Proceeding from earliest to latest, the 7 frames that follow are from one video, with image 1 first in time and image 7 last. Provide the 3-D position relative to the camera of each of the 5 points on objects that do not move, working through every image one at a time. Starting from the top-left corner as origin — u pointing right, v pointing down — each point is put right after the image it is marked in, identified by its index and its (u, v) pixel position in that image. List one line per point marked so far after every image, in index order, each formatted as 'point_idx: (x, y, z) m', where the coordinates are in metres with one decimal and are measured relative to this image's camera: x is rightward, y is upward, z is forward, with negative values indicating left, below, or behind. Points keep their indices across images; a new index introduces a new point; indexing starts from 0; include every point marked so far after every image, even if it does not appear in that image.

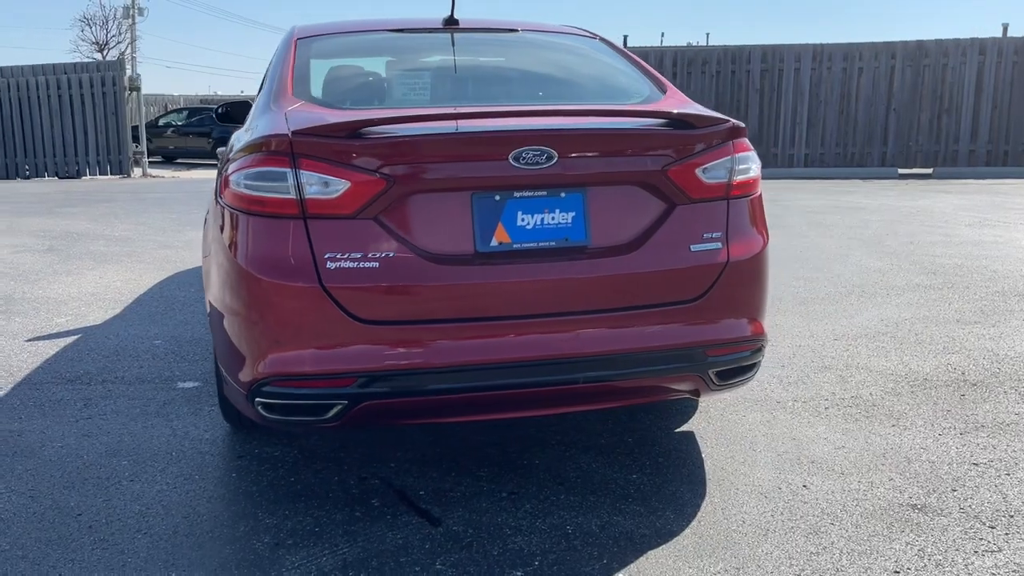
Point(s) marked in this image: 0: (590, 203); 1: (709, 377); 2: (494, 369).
0: (+0.2, +0.3, +2.6) m
1: (+0.6, -0.3, +2.8) m
2: (-0.1, -0.2, +2.6) m
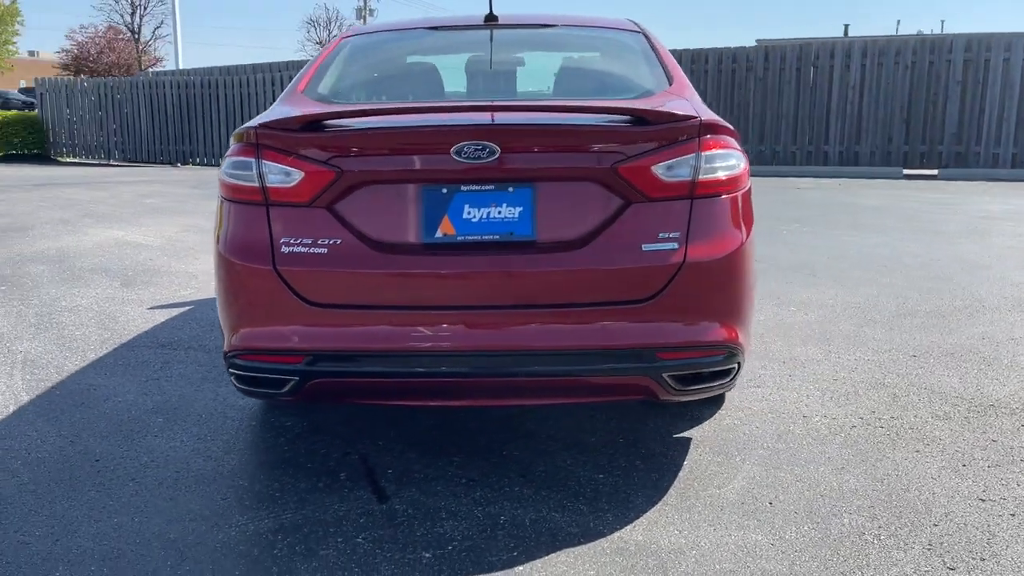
0: (+0.1, +0.3, +2.7) m
1: (+0.5, -0.3, +2.7) m
2: (-0.2, -0.2, +2.6) m
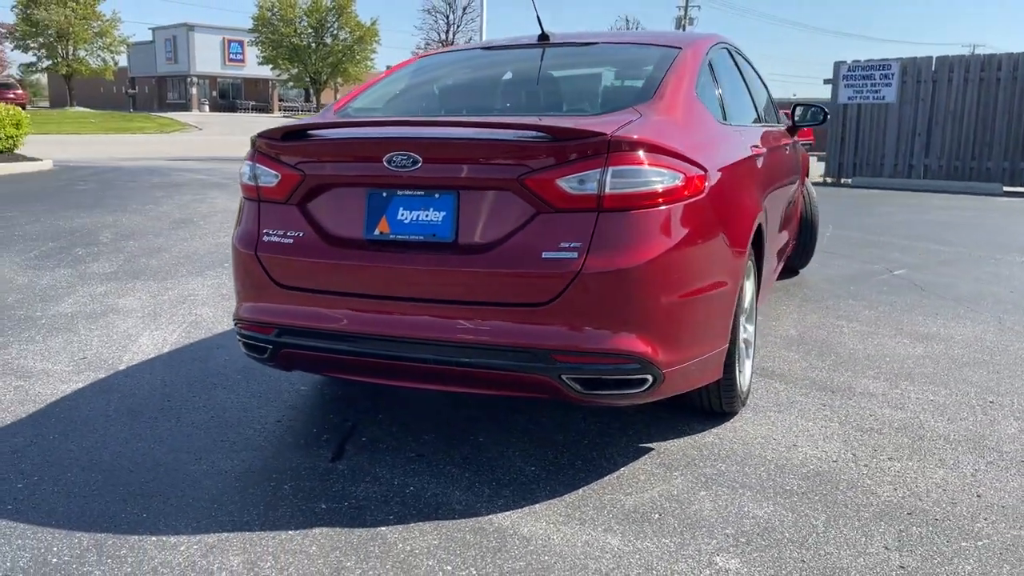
0: (-0.2, +0.3, +2.9) m
1: (+0.2, -0.3, +2.9) m
2: (-0.5, -0.2, +3.0) m
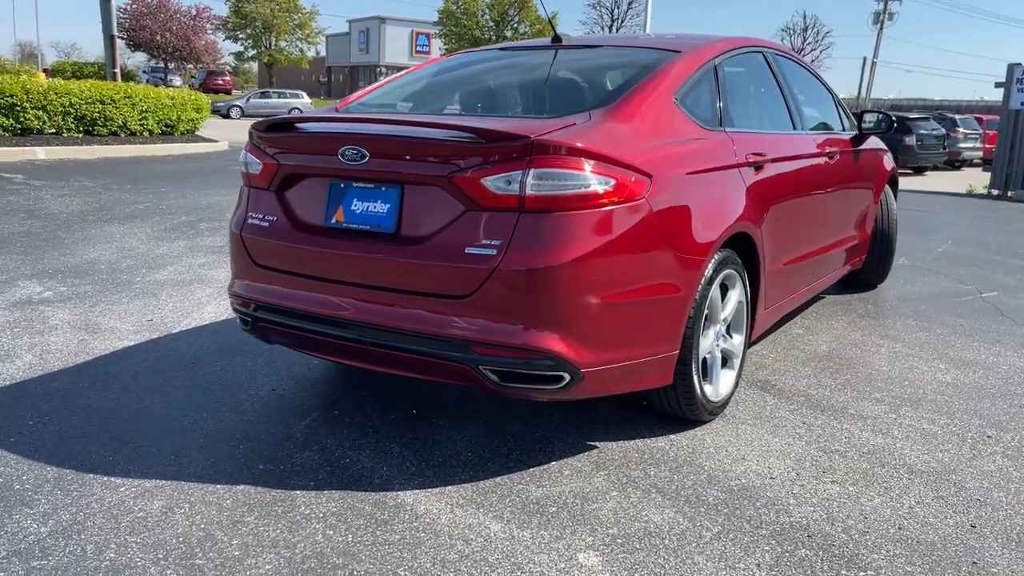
0: (-0.4, +0.3, +3.1) m
1: (-0.1, -0.3, +3.0) m
2: (-0.7, -0.1, +3.3) m
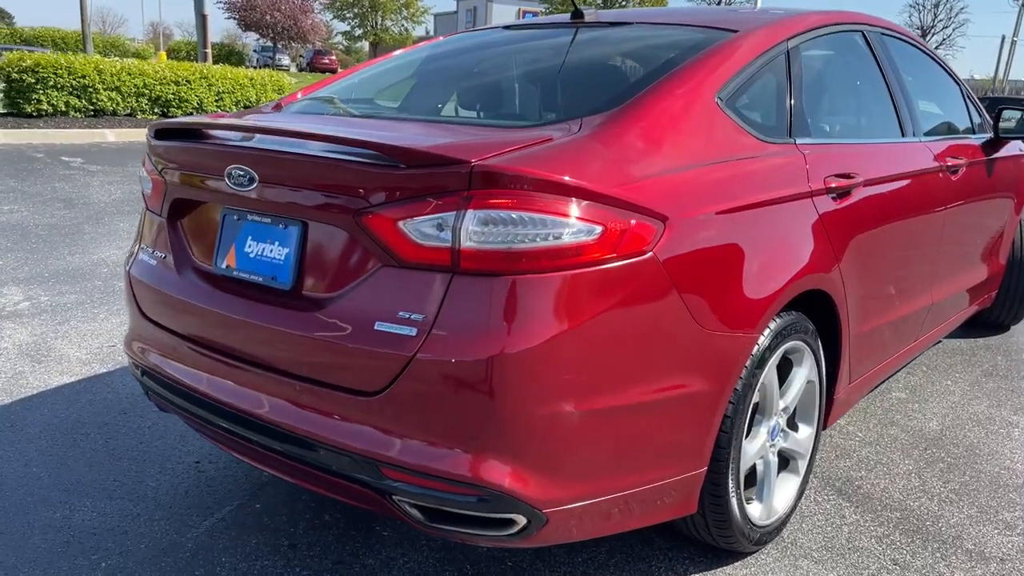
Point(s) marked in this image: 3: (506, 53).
0: (-0.5, +0.1, +2.2) m
1: (-0.3, -0.5, +2.0) m
2: (-0.8, -0.3, +2.4) m
3: (0.0, +0.9, +3.5) m
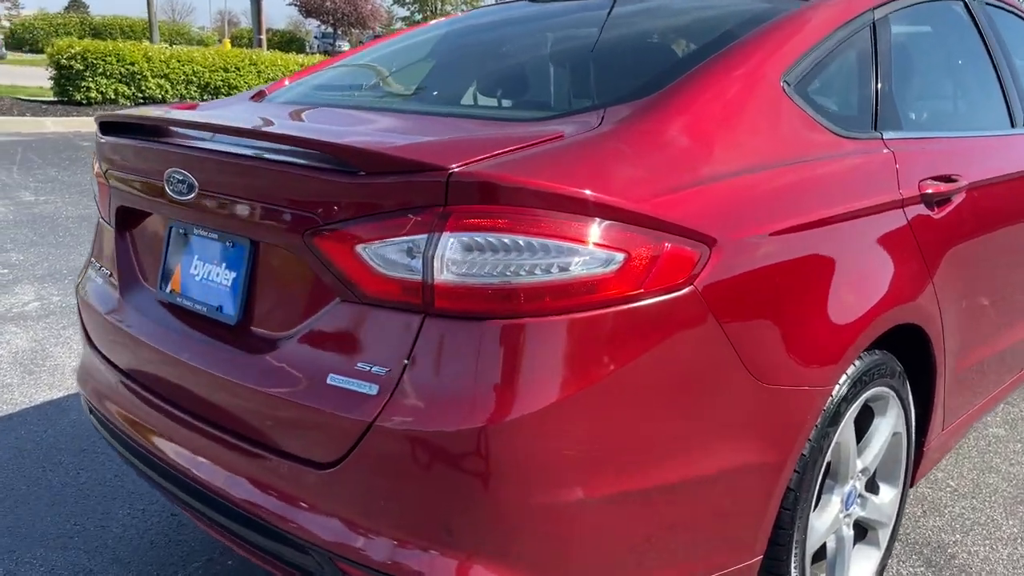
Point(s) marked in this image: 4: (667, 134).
0: (-0.5, +0.1, +1.8) m
1: (-0.3, -0.6, +1.6) m
2: (-0.8, -0.4, +2.0) m
3: (+0.1, +0.9, +3.0) m
4: (+0.3, +0.3, +1.7) m
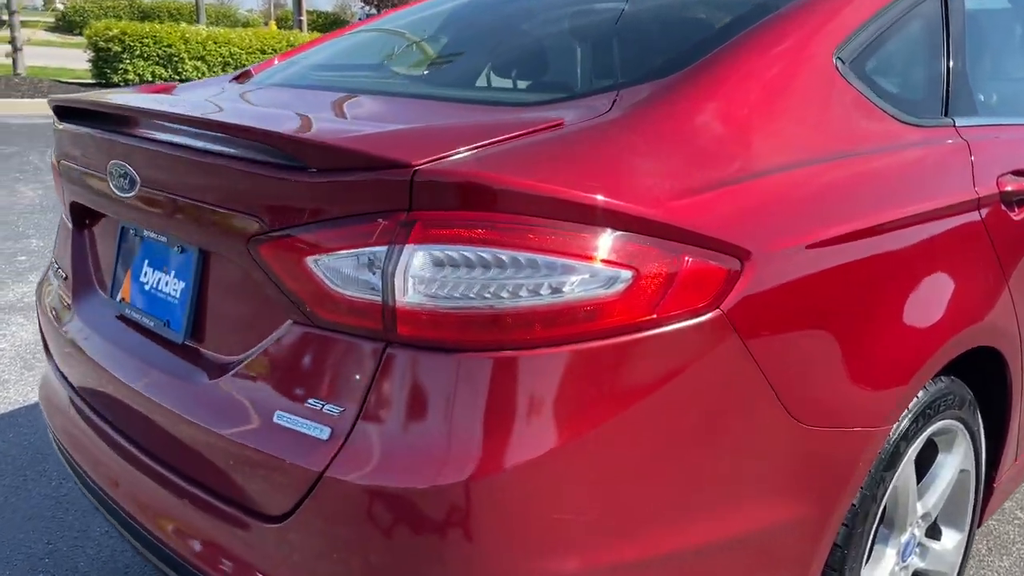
0: (-0.5, 0.0, +1.5) m
1: (-0.3, -0.6, +1.3) m
2: (-0.8, -0.4, +1.8) m
3: (+0.1, +0.9, +2.7) m
4: (+0.3, +0.3, +1.4) m
